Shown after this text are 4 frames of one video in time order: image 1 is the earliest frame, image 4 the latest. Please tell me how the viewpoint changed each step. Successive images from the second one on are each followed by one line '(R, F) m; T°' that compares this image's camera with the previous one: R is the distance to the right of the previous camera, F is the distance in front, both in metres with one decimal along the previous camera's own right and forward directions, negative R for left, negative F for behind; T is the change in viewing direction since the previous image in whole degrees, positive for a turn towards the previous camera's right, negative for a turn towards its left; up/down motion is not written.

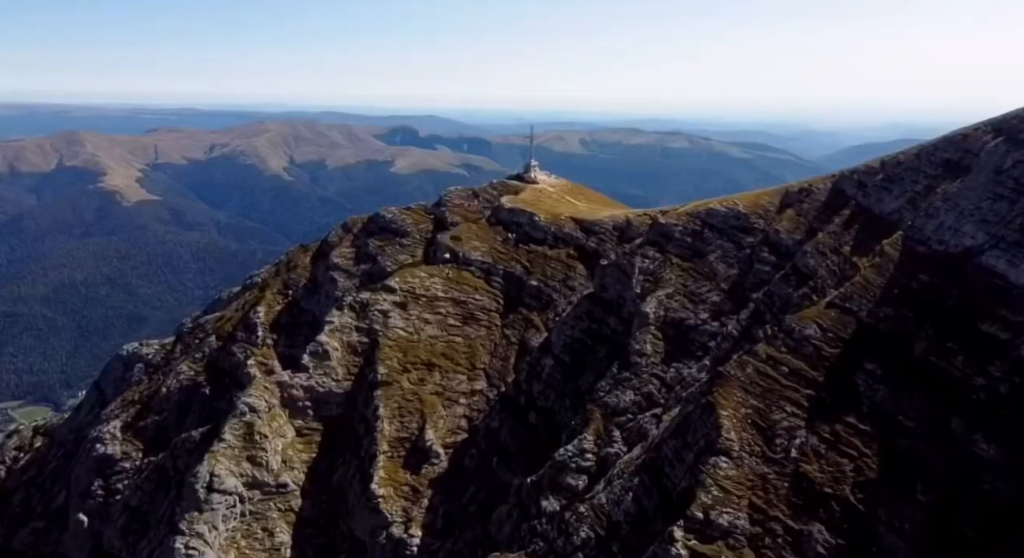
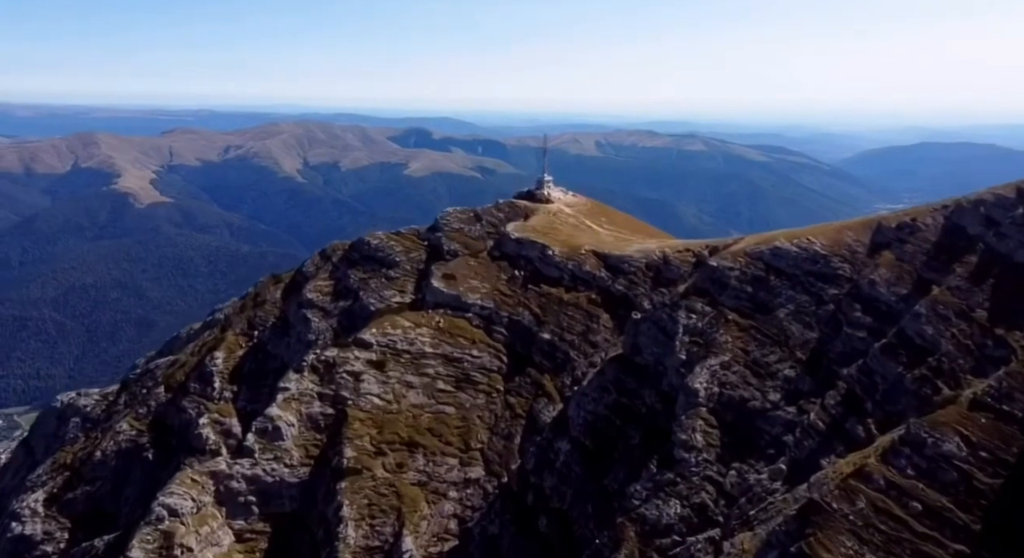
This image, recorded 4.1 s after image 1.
(+0.5, +16.3) m; -1°
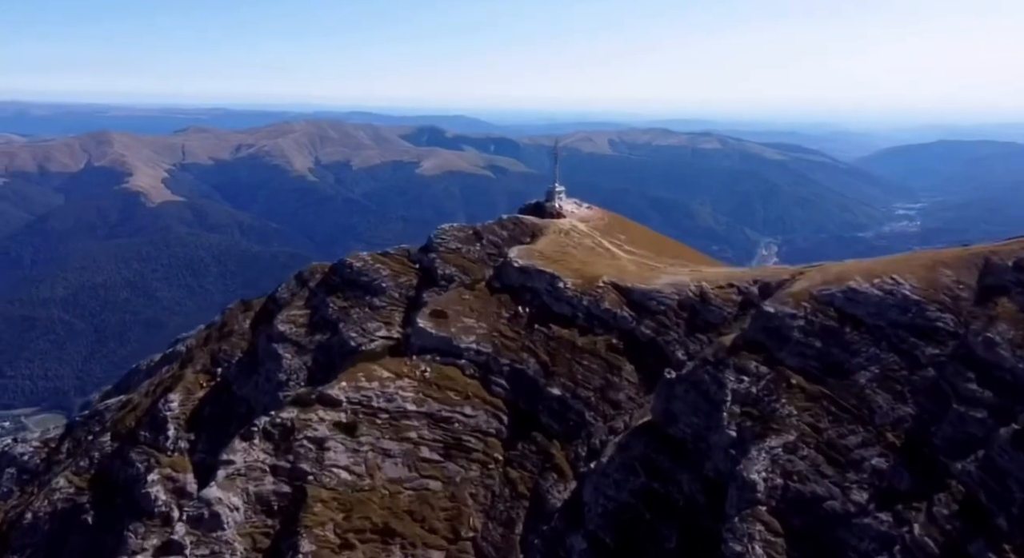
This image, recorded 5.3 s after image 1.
(+0.6, +11.8) m; -1°
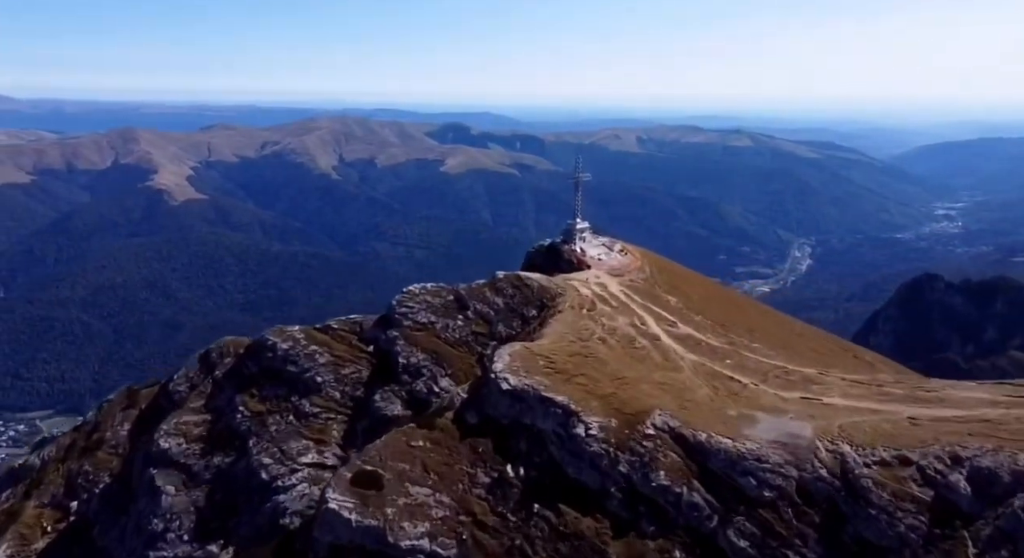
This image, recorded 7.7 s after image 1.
(+1.6, +23.8) m; -2°
